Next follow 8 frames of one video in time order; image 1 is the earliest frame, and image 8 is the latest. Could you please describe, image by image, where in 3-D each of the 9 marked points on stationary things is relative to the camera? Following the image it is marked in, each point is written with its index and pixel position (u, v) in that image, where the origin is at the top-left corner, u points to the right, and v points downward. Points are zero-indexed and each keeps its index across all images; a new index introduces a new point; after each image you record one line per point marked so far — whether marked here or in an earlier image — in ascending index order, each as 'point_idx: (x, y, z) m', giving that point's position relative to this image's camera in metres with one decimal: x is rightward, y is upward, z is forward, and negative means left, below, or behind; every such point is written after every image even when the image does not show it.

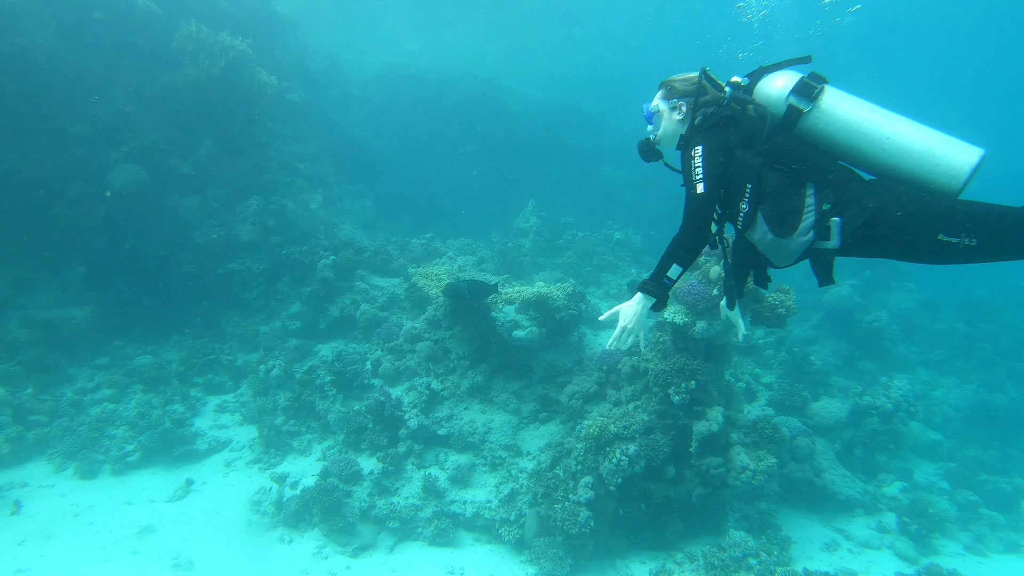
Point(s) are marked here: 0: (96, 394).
0: (-4.5, -1.1, +7.4) m
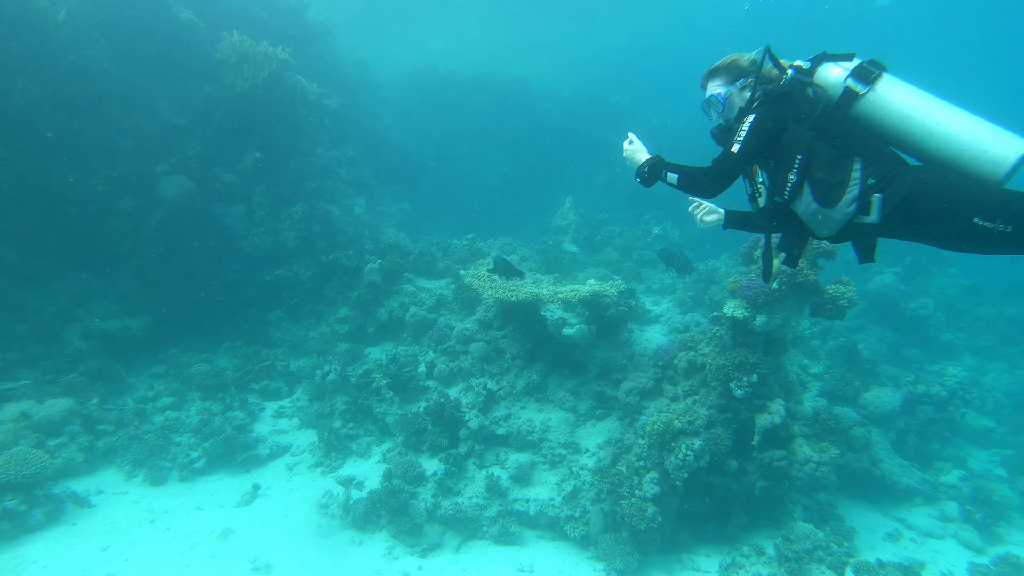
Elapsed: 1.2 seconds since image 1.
0: (-3.9, -1.2, +7.6) m
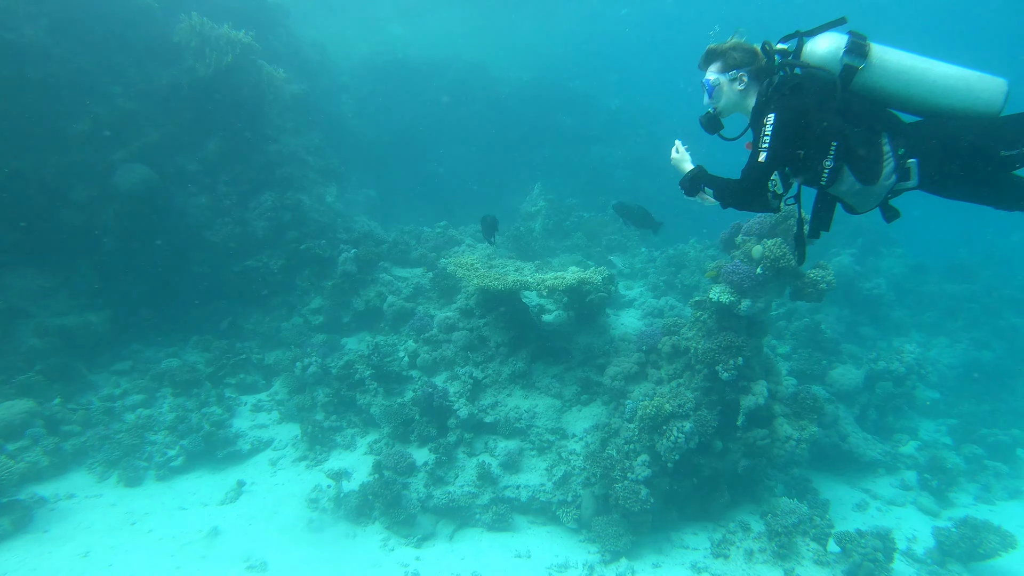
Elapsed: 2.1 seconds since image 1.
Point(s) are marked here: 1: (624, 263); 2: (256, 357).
0: (-4.0, -1.2, +7.4) m
1: (+1.8, +0.4, +10.8) m
2: (-2.9, -0.8, +8.3) m
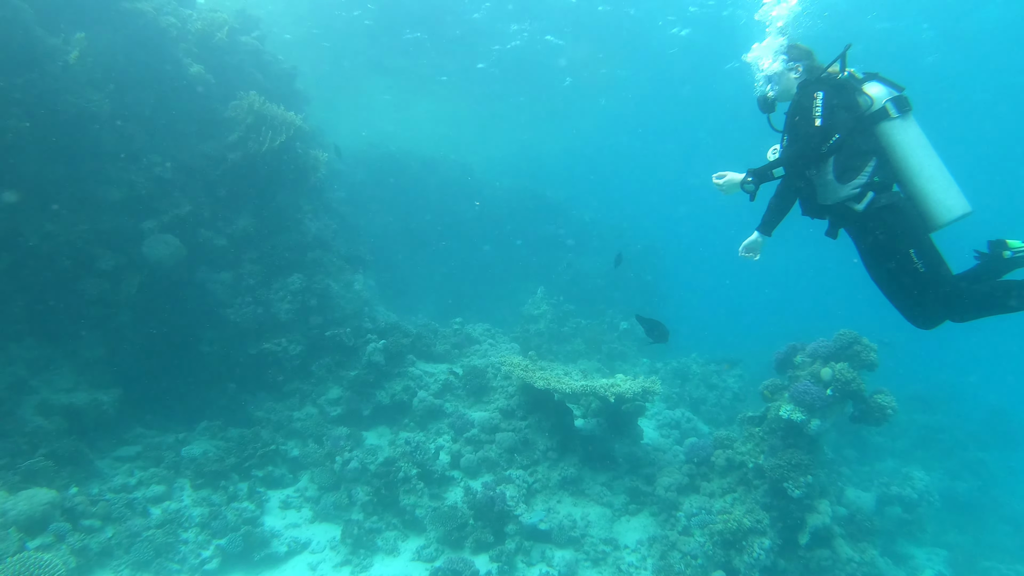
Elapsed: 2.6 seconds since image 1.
0: (-3.5, -1.9, +6.7) m
1: (+1.9, -1.3, +11.1) m
2: (-2.5, -1.8, +7.8) m
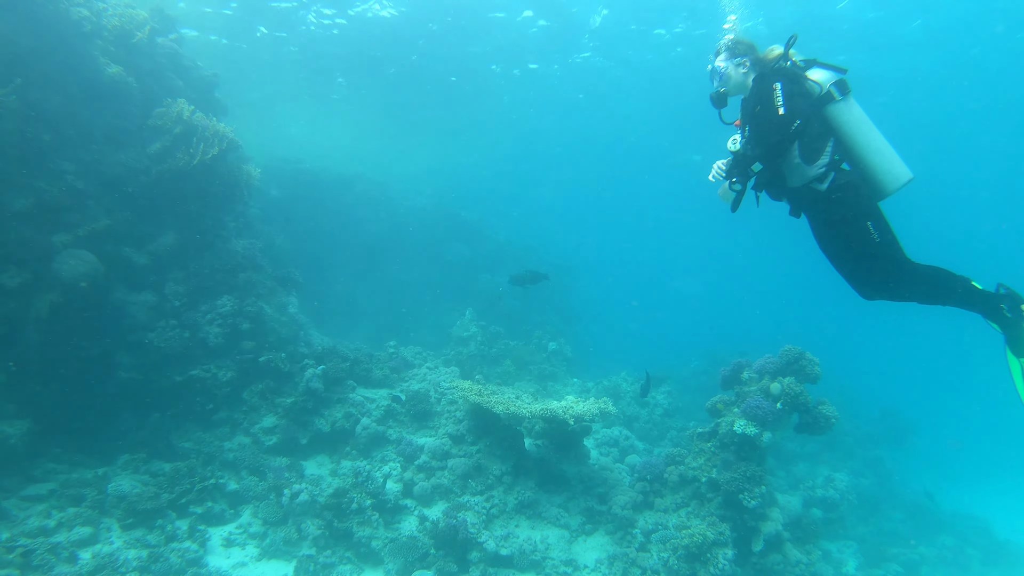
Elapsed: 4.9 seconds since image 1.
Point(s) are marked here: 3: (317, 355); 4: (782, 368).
0: (-3.8, -2.1, +6.0) m
1: (+0.8, -1.6, +11.2) m
2: (-3.0, -2.0, +7.2) m
3: (-2.6, -0.9, +9.5) m
4: (+2.9, -0.9, +7.5) m
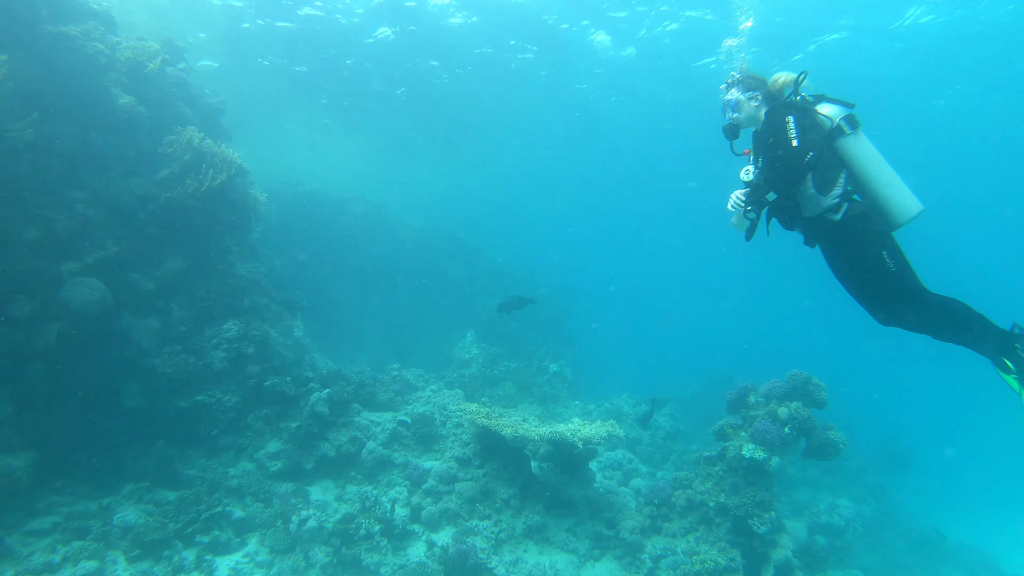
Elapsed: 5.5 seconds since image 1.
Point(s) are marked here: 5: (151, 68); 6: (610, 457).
0: (-3.7, -2.3, +5.9) m
1: (+0.9, -2.0, +11.2) m
2: (-2.9, -2.3, +7.2) m
3: (-2.6, -1.2, +9.5) m
4: (+2.9, -1.1, +7.6) m
5: (-5.0, +3.1, +9.8) m
6: (+1.3, -2.3, +9.6) m
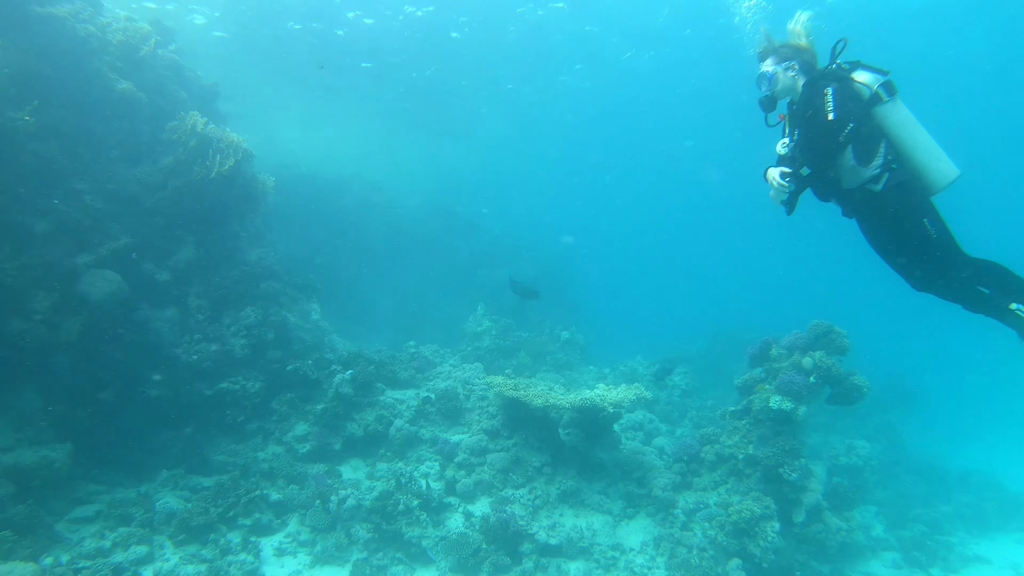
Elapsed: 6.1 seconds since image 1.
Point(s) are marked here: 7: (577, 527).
0: (-3.3, -2.3, +6.0) m
1: (+1.1, -1.5, +11.3) m
2: (-2.5, -2.1, +7.3) m
3: (-2.3, -1.0, +9.5) m
4: (+3.2, -0.6, +7.7) m
5: (-5.1, +3.2, +9.7) m
6: (+1.6, -1.8, +9.7) m
7: (+0.7, -2.4, +7.0) m
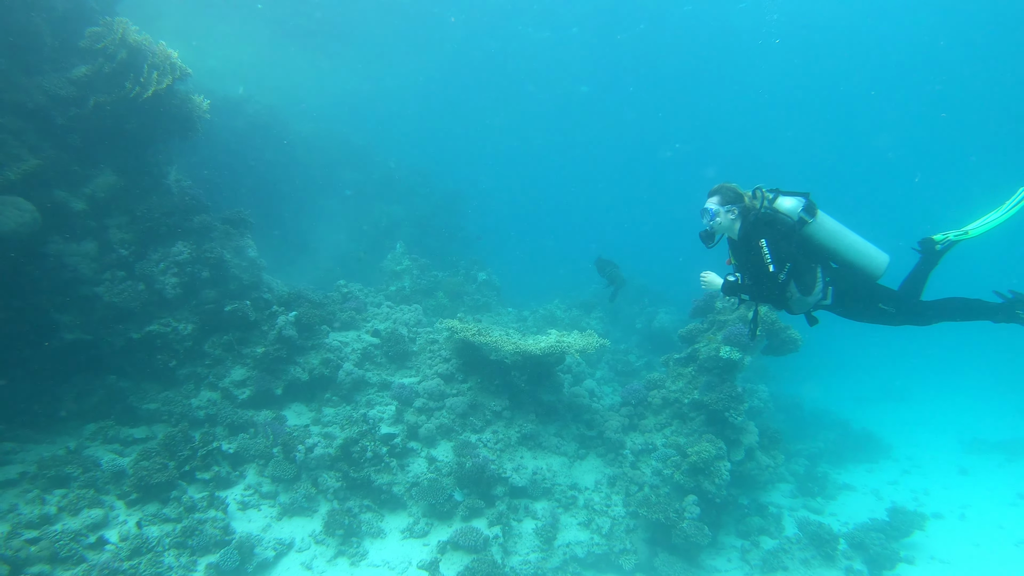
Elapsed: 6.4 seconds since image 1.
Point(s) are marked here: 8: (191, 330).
0: (-3.3, -1.8, +5.4) m
1: (-0.1, -0.6, +11.5) m
2: (-2.9, -1.5, +6.8) m
3: (-3.1, -0.2, +9.0) m
4: (+2.7, -0.1, +8.3) m
5: (-5.6, +4.1, +8.1) m
6: (+0.7, -1.1, +10.1) m
7: (+0.3, -1.9, +7.3) m
8: (-3.5, -0.5, +7.8) m
